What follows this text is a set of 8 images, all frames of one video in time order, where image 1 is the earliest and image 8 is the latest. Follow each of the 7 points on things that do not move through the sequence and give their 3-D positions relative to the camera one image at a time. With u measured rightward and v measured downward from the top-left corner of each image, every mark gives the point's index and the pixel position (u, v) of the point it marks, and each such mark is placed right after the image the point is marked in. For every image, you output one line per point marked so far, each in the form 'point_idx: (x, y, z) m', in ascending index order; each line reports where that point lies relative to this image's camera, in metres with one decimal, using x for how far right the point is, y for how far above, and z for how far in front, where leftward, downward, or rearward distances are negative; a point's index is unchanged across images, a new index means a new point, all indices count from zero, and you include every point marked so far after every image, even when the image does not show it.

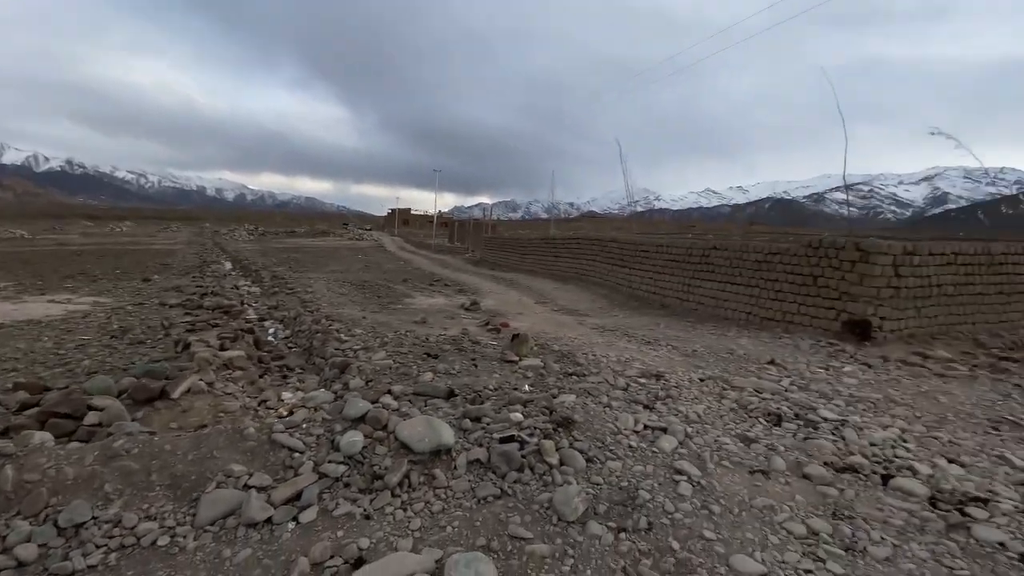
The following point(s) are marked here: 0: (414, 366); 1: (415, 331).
0: (-1.5, -1.2, +7.3) m
1: (-2.1, -0.9, +10.2) m
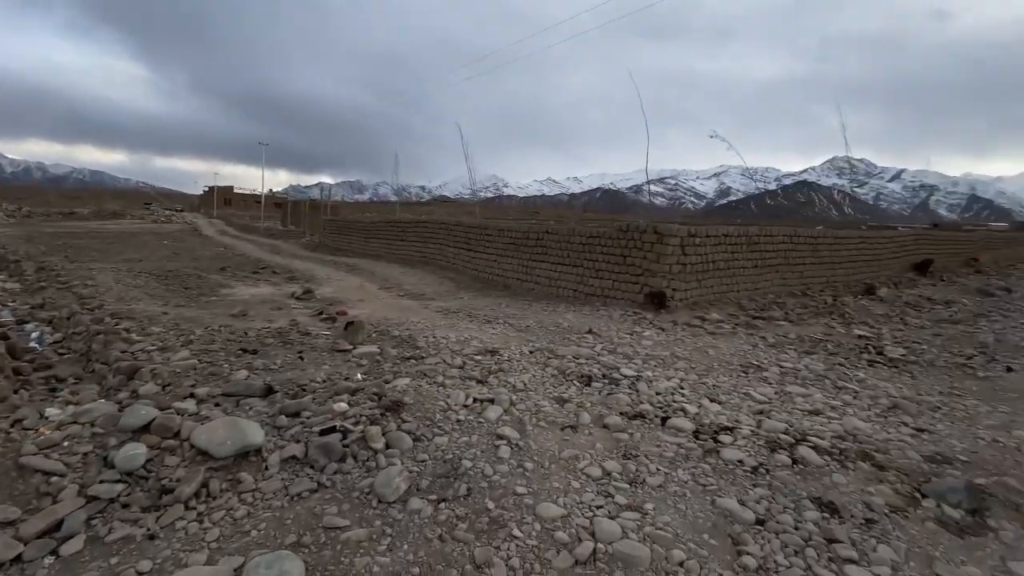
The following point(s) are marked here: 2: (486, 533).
0: (-3.9, -1.0, +6.5) m
1: (-5.3, -0.7, +9.1) m
2: (-0.2, -1.5, +3.0) m
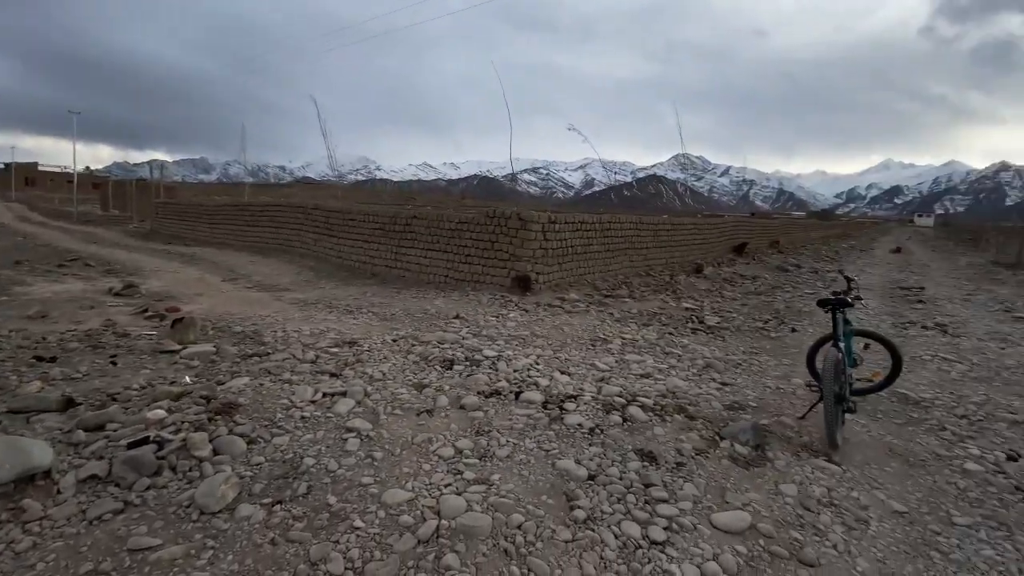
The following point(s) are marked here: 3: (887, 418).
0: (-5.6, -1.0, +5.3) m
1: (-7.7, -0.6, +7.4) m
2: (-1.1, -1.4, +2.8) m
3: (+3.7, -1.3, +4.6) m
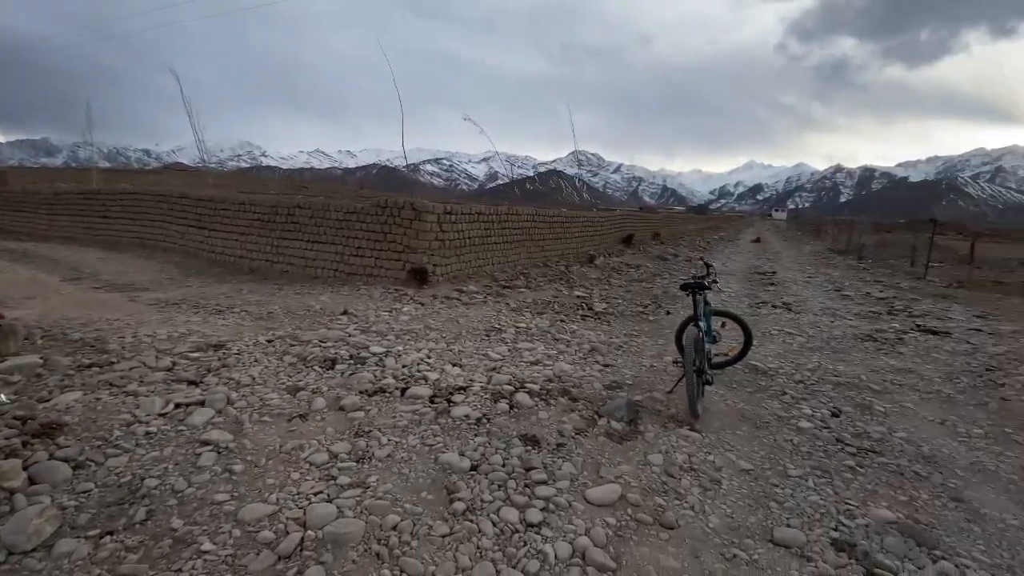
0: (-6.7, -1.0, +4.0) m
1: (-9.2, -0.7, +5.6) m
2: (-1.8, -1.4, +2.5) m
3: (+2.5, -1.1, +5.2) m
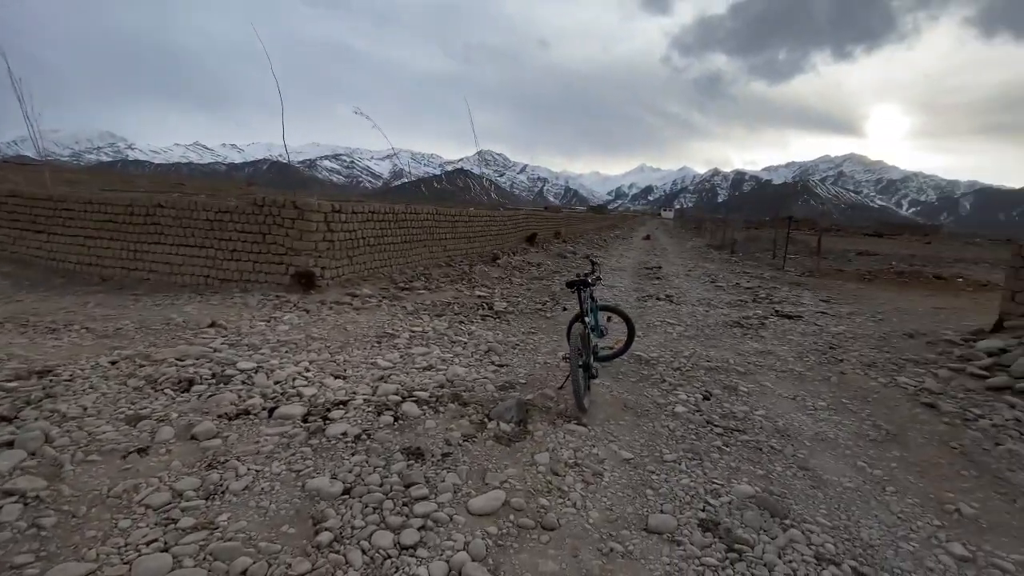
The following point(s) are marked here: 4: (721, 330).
0: (-7.5, -1.3, +2.5) m
1: (-10.2, -1.1, +3.6) m
2: (-2.4, -1.5, +1.9) m
3: (+1.3, -1.0, +5.4) m
4: (+3.5, -0.7, +7.9) m
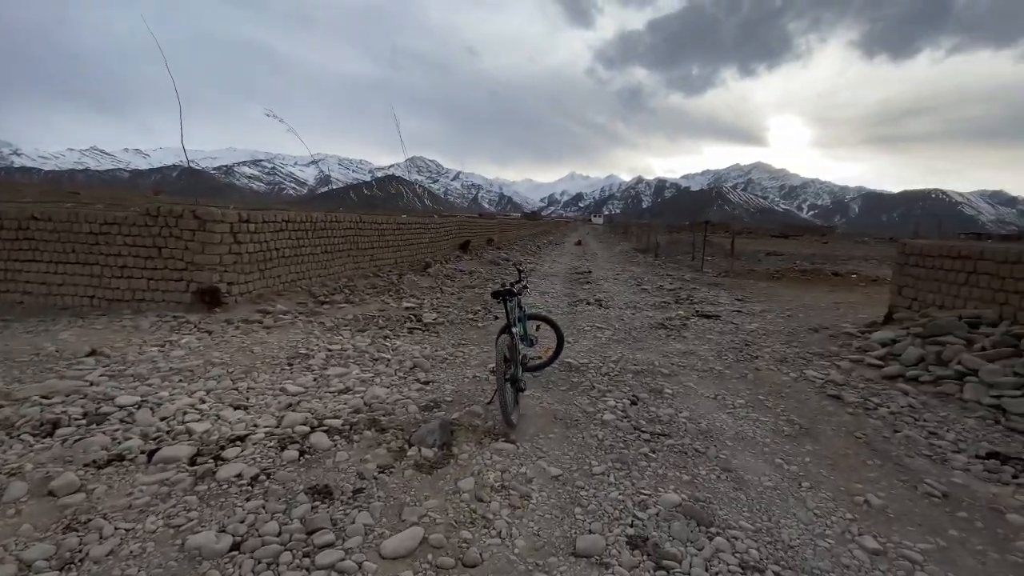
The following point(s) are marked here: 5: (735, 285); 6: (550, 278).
0: (-7.9, -1.6, +1.2) m
1: (-10.7, -1.5, +2.0) m
2: (-2.7, -1.6, +1.3) m
3: (+0.5, -1.1, +5.3) m
4: (+2.3, -0.8, +8.0) m
5: (+6.7, +0.1, +14.3) m
6: (+1.1, +0.3, +14.3) m
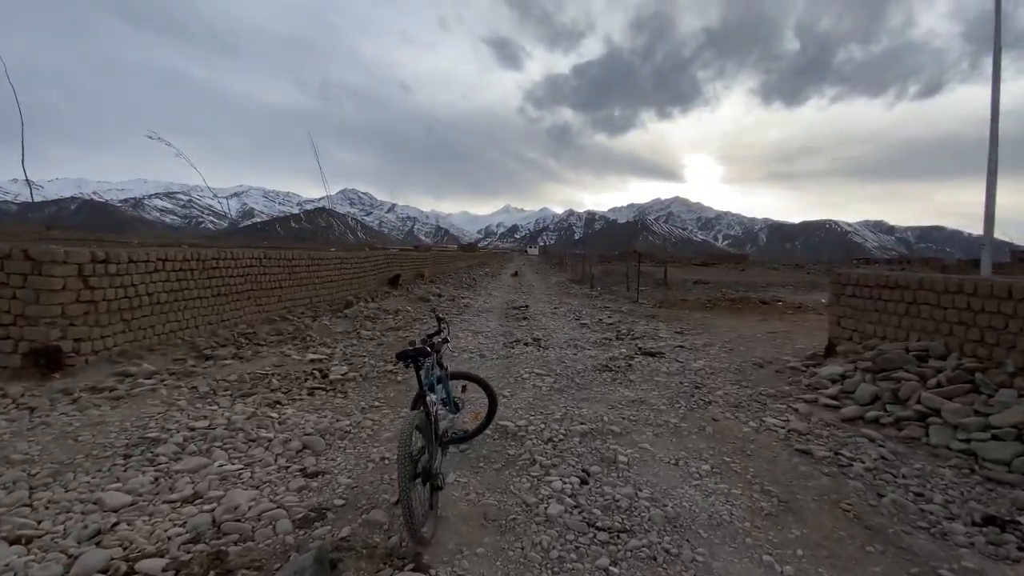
0: (-7.9, -2.0, -1.0) m
1: (-10.9, -2.0, -0.5) m
2: (-2.8, -1.9, -0.1) m
3: (-0.2, -1.6, +4.2) m
4: (+1.2, -1.4, +7.2) m
5: (+4.7, -0.8, +14.0) m
6: (-0.8, -0.8, +13.3) m
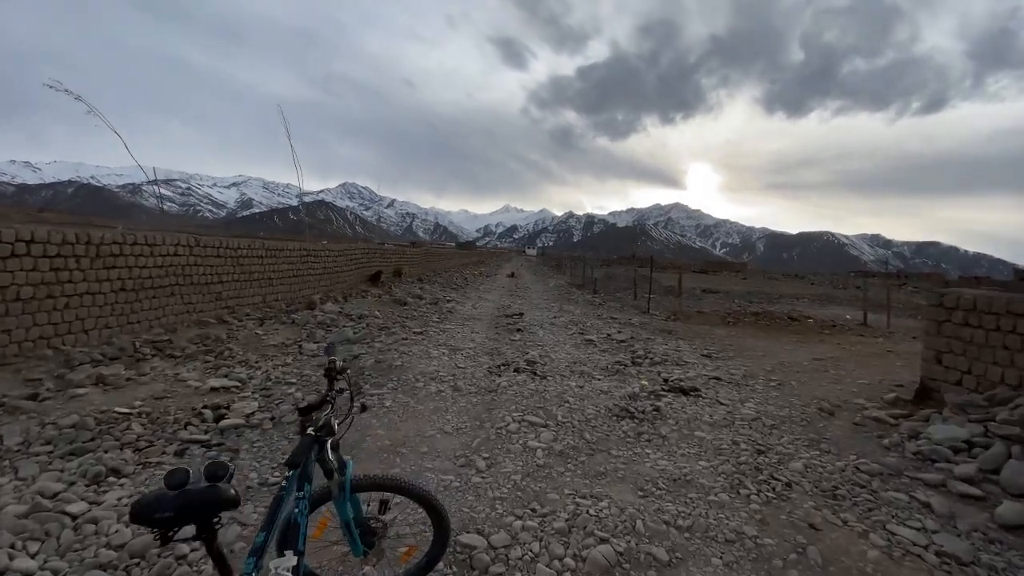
0: (-8.1, -1.8, -3.2) m
1: (-11.0, -1.7, -2.8) m
2: (-3.0, -1.9, -2.3) m
3: (-0.4, -1.7, +2.1) m
4: (+1.0, -1.5, +5.1) m
5: (+4.5, -1.1, +11.9) m
6: (-1.0, -0.8, +11.1) m
